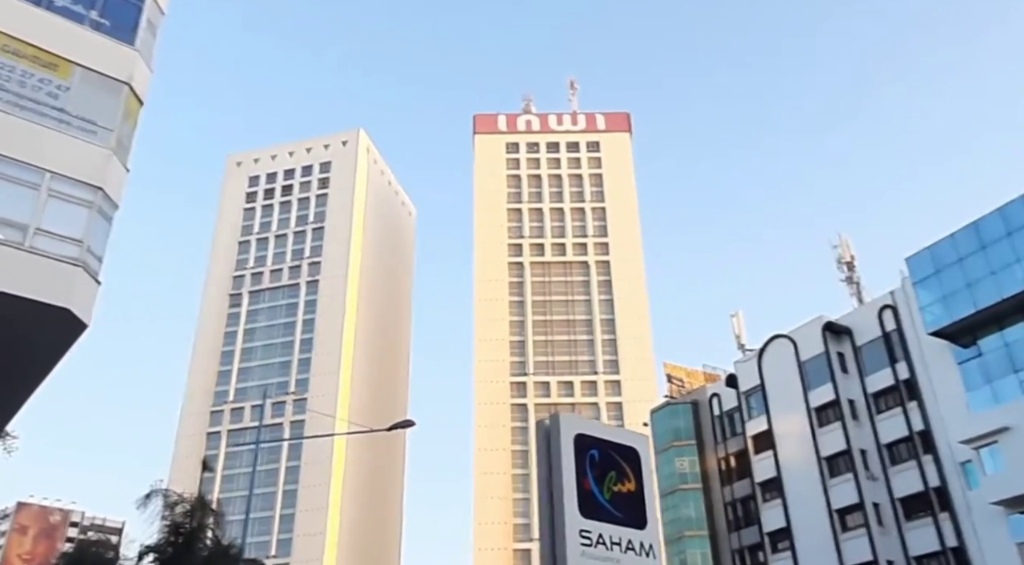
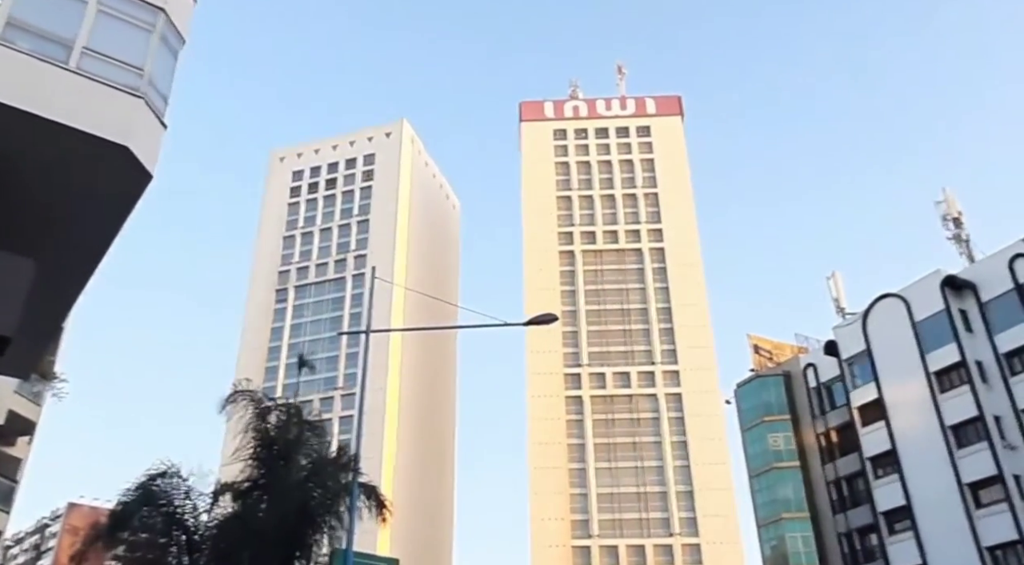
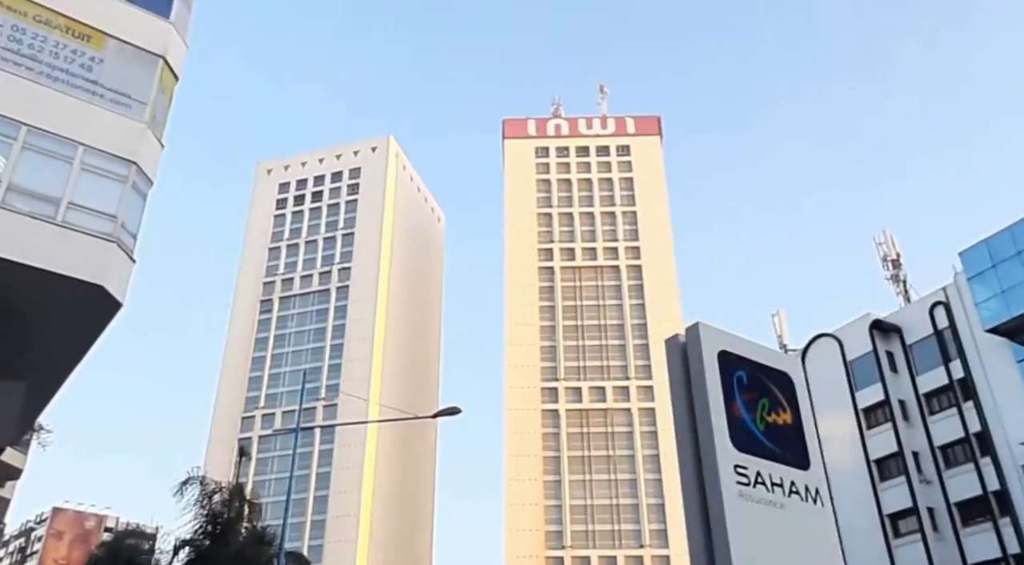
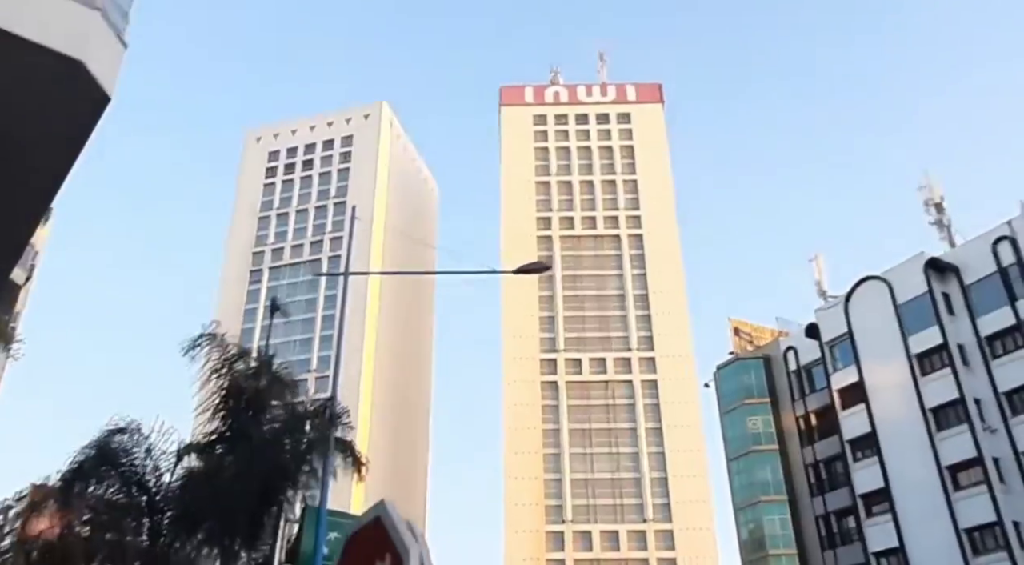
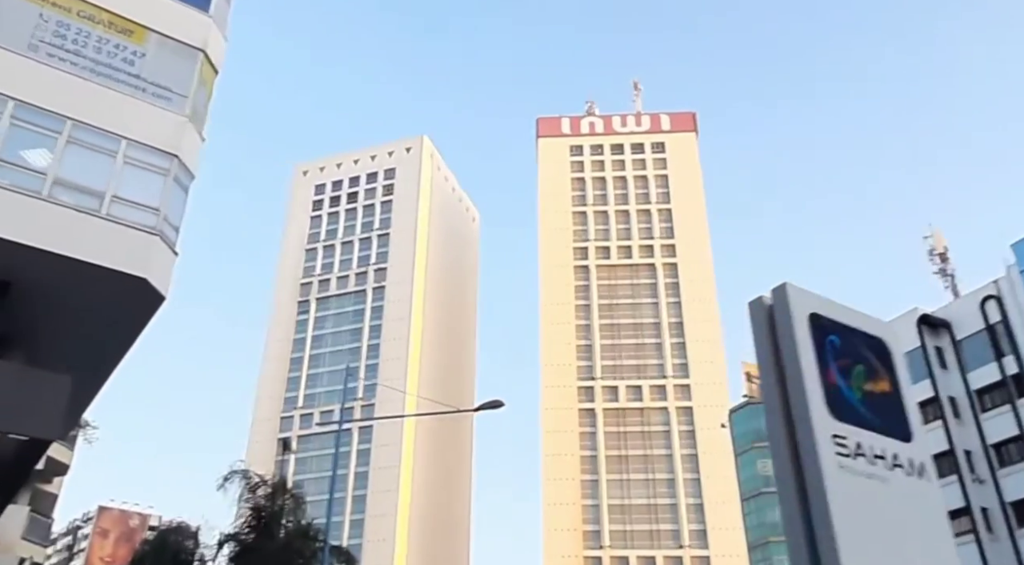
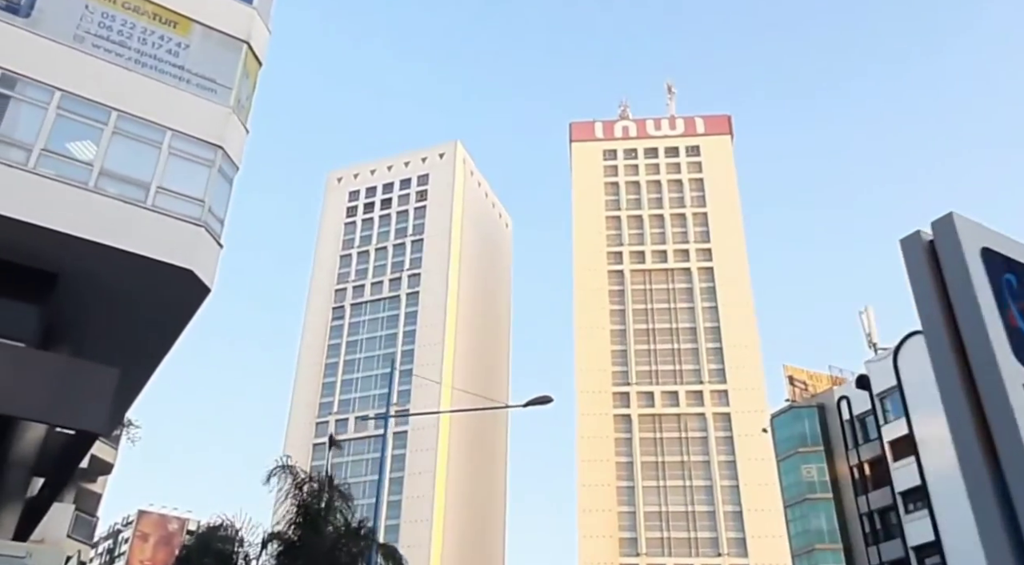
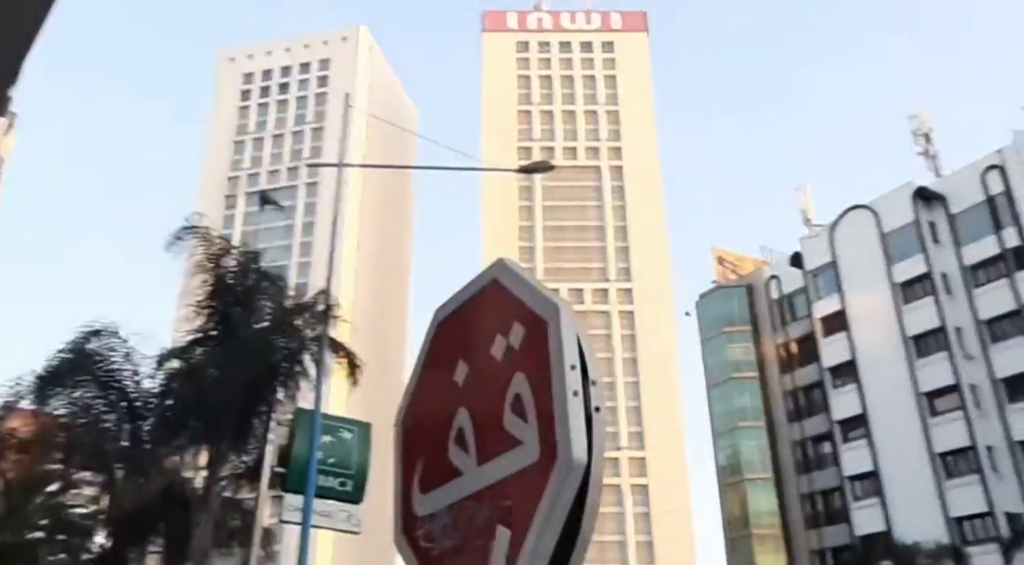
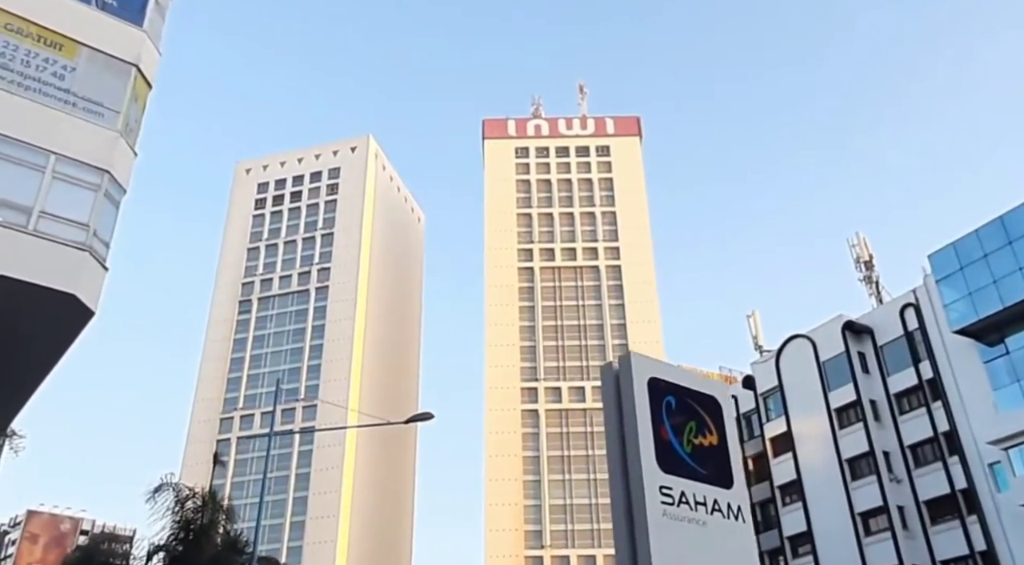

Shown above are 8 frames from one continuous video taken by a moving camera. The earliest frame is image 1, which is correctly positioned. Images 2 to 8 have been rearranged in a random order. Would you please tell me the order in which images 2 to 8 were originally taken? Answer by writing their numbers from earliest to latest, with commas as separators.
8, 3, 5, 6, 2, 4, 7
